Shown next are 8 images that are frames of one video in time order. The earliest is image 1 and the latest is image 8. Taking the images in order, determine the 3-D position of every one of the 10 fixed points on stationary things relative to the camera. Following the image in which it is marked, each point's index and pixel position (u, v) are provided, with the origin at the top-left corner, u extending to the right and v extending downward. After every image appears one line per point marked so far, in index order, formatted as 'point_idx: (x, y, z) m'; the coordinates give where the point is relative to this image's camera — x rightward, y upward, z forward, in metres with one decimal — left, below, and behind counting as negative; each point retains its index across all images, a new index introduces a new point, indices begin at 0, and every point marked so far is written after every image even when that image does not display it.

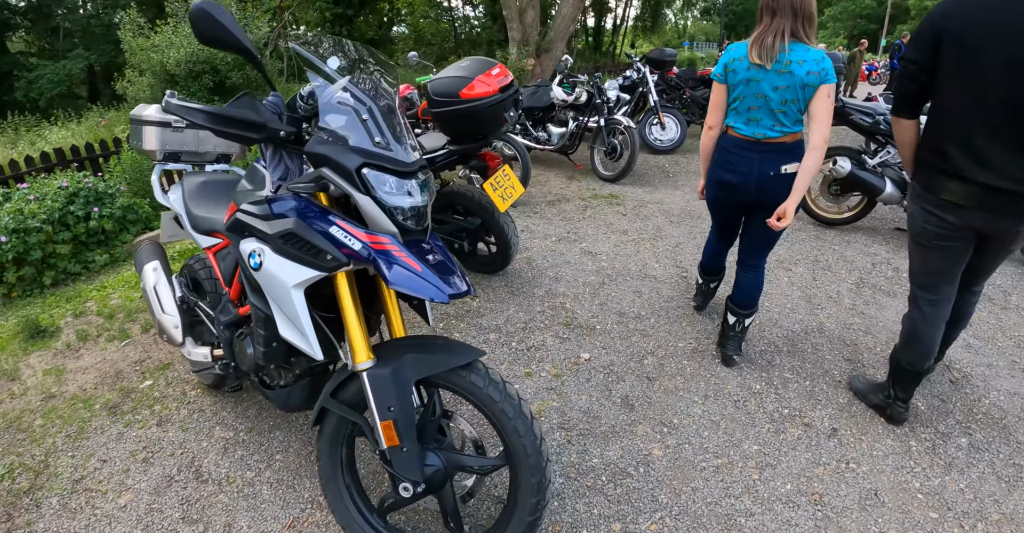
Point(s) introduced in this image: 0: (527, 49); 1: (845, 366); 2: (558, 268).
0: (+0.4, +5.8, +14.4) m
1: (+2.2, -0.7, +3.6) m
2: (+0.5, 0.0, +5.3) m
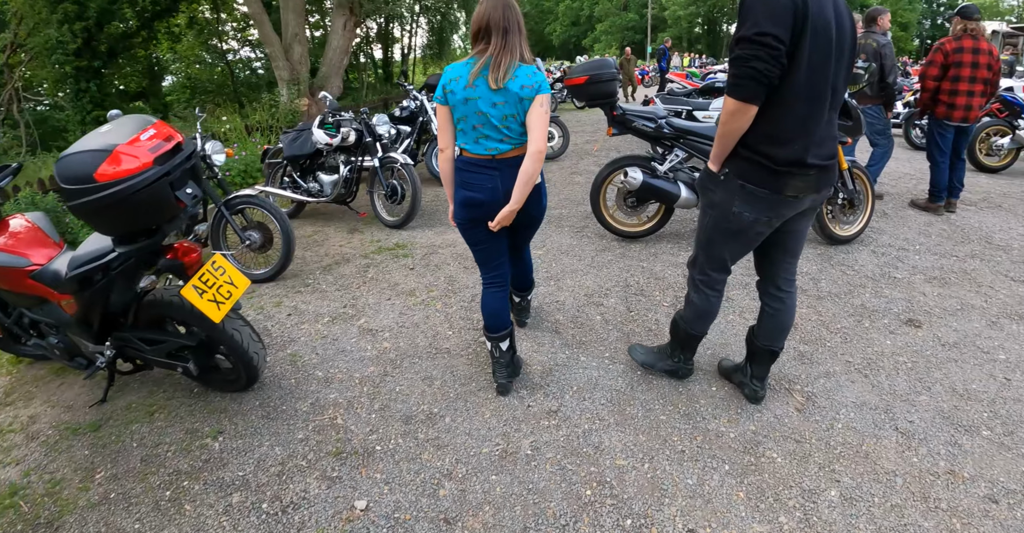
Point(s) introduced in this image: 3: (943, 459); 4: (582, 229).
0: (-5.0, +4.2, +12.8) m
1: (+0.9, -0.8, +2.8) m
2: (-1.3, -0.7, +4.0) m
3: (+2.0, -0.9, +2.6) m
4: (+0.6, +0.5, +5.0) m
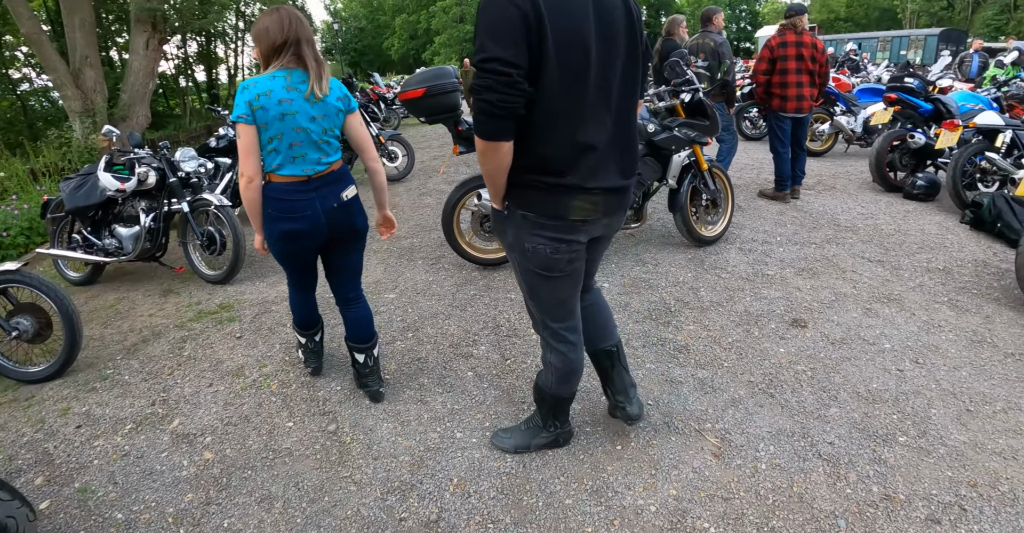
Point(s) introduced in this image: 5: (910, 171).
0: (-8.3, +2.8, +10.7) m
1: (+0.4, -1.0, +2.3) m
2: (-2.1, -1.2, +2.9) m
3: (+1.5, -0.9, +2.3) m
4: (-0.6, +0.2, +4.3) m
5: (+4.2, +1.0, +5.8) m
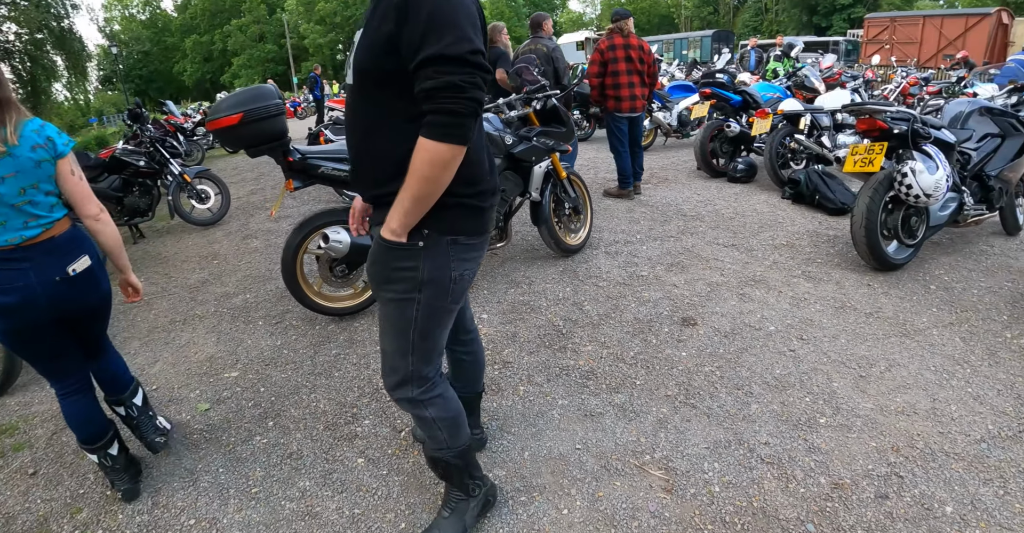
0: (-11.0, +0.8, +7.5) m
1: (+0.2, -1.1, +1.9) m
2: (-2.3, -1.8, +1.9) m
3: (+1.3, -0.9, +2.3) m
4: (-1.5, -0.3, +3.6) m
5: (+2.5, +1.3, +6.4) m
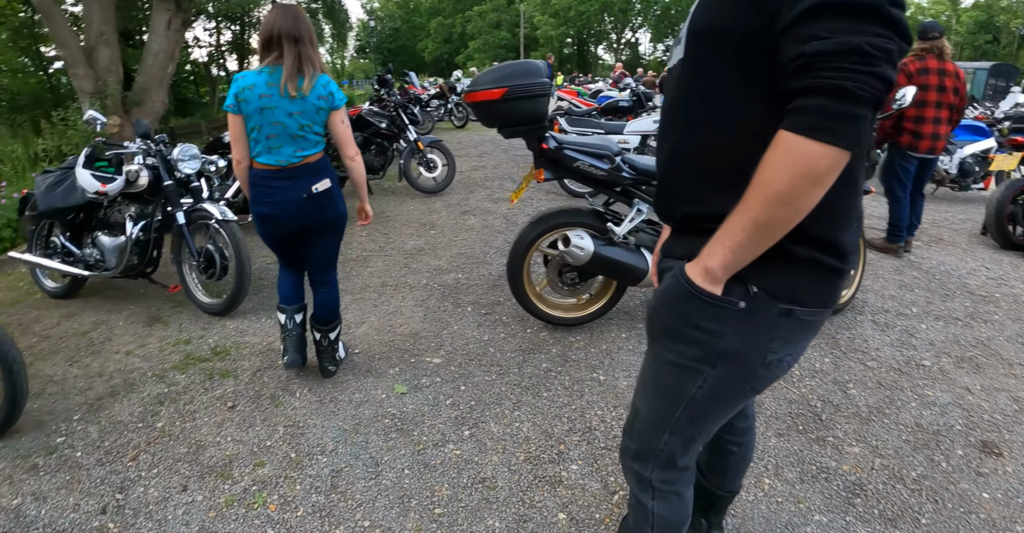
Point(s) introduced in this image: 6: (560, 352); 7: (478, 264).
0: (-7.7, +2.8, +9.6) m
1: (+0.8, -1.3, +1.2) m
2: (-1.7, -1.4, +1.8) m
3: (+2.0, -1.3, +1.2) m
4: (-0.1, -0.2, +3.2) m
5: (+4.7, +0.3, +4.8) m
6: (+0.2, -0.5, +2.9) m
7: (-0.2, 0.0, +3.6) m
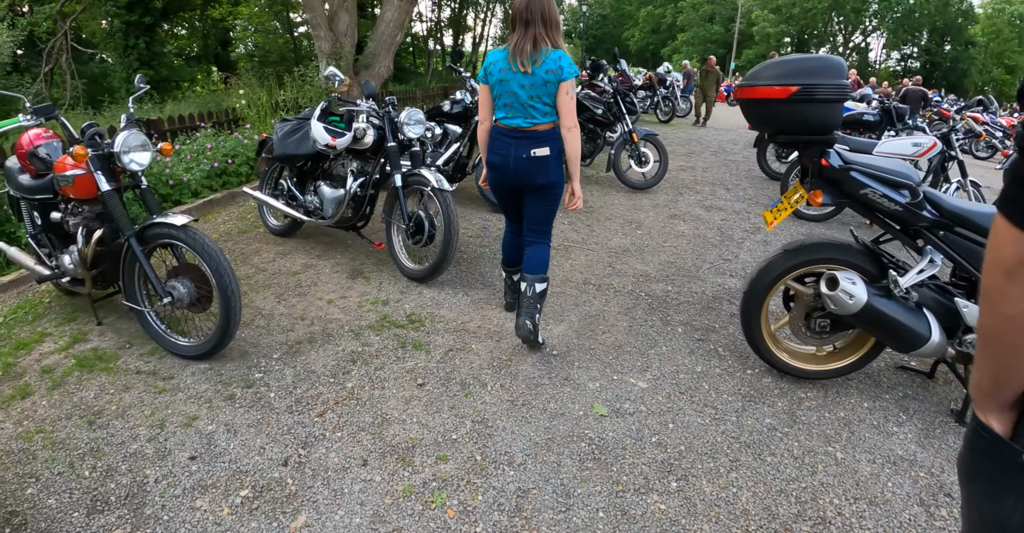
0: (-4.0, +3.9, +10.9) m
1: (+1.1, -1.5, +0.6) m
2: (-1.1, -1.2, +1.9) m
3: (+2.2, -1.8, +0.3) m
4: (+0.9, -0.3, +2.8) m
5: (+6.0, -0.8, +3.0) m
6: (+1.1, -0.6, +2.4) m
7: (+1.0, -0.1, +3.1) m
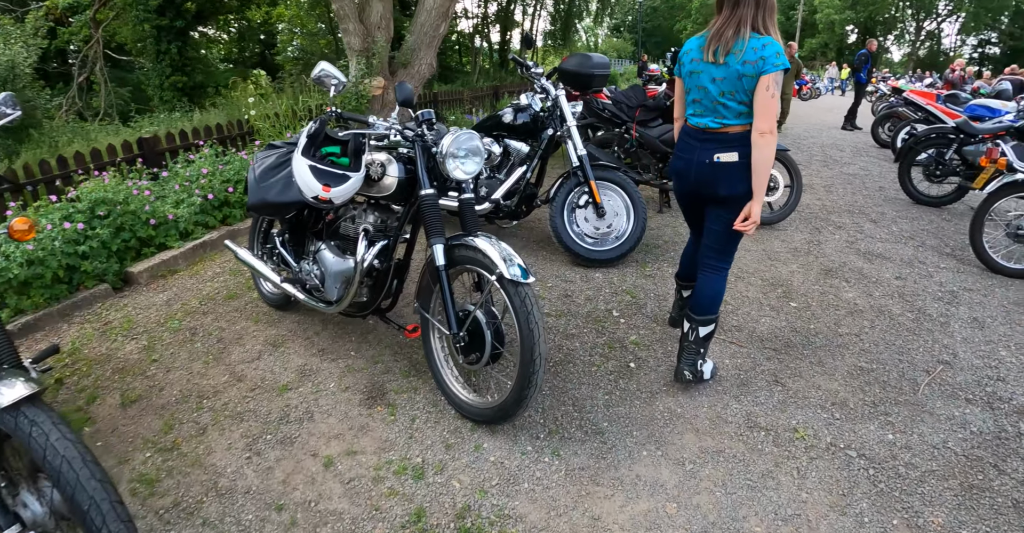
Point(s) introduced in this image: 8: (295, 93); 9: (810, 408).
0: (-3.0, +3.6, +10.0) m
1: (+1.2, -2.0, -0.6) m
2: (-0.8, -1.6, +0.8) m
3: (+2.3, -2.2, -1.0) m
4: (+1.3, -0.7, +1.5) m
5: (+6.4, -1.2, +1.4) m
6: (+1.5, -1.1, +1.1) m
7: (+1.4, -0.5, +1.9) m
8: (-2.2, +1.8, +5.7) m
9: (+1.0, -0.5, +1.9) m
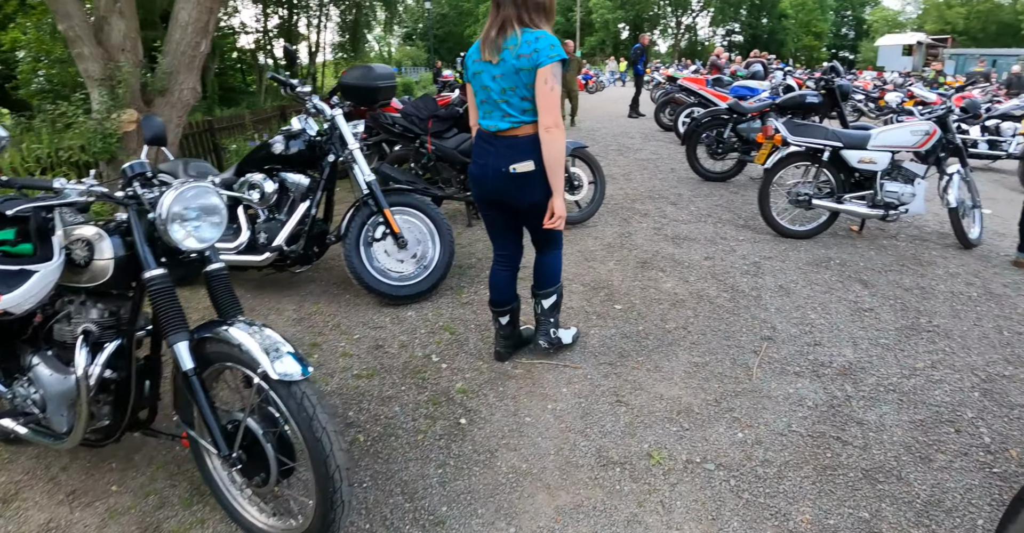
0: (-6.1, +2.3, +8.6) m
1: (+1.6, -1.8, -0.7) m
2: (-0.8, -1.8, +0.2) m
3: (+2.8, -1.8, -0.7) m
4: (+0.9, -0.6, +1.5) m
5: (+5.8, -0.2, +2.6) m
6: (+1.2, -0.9, +1.1) m
7: (+0.8, -0.5, +1.8) m
8: (-4.0, +0.9, +4.6) m
9: (+0.5, -0.5, +1.8) m
